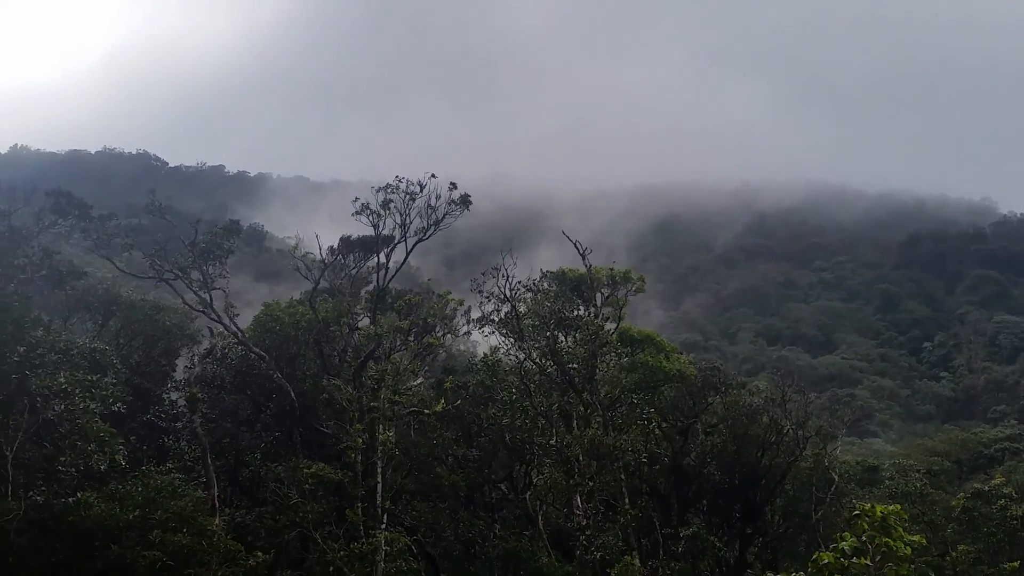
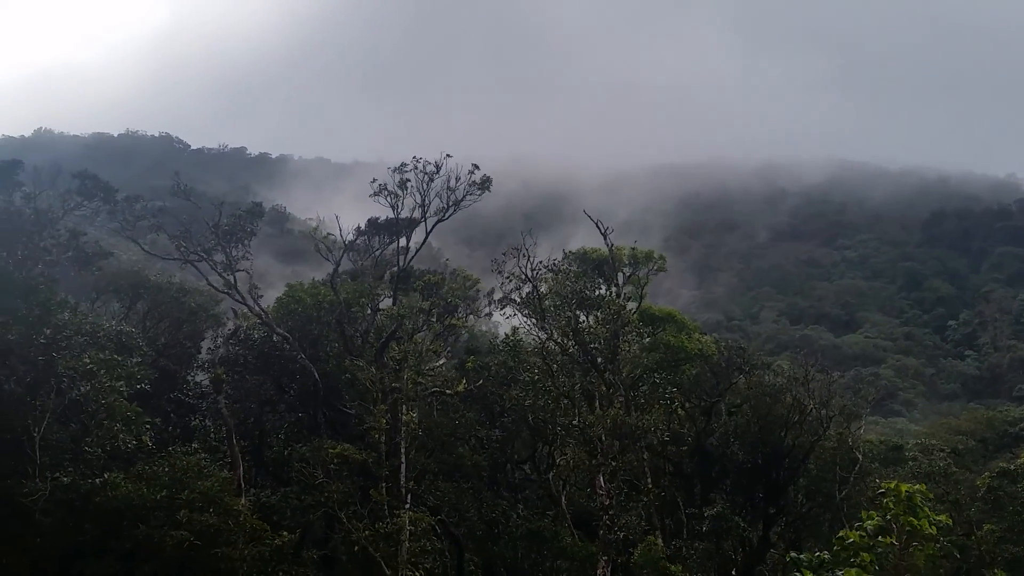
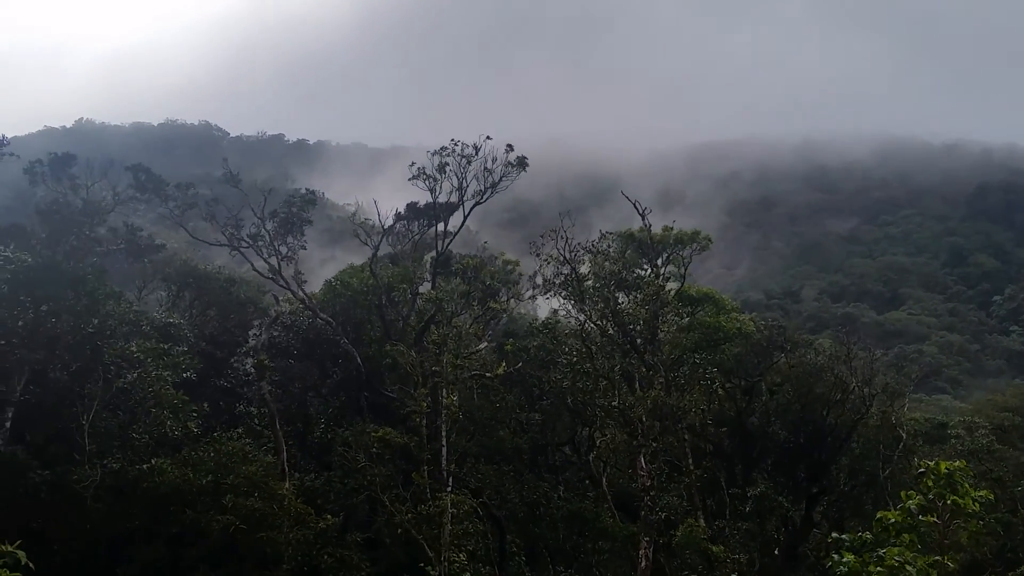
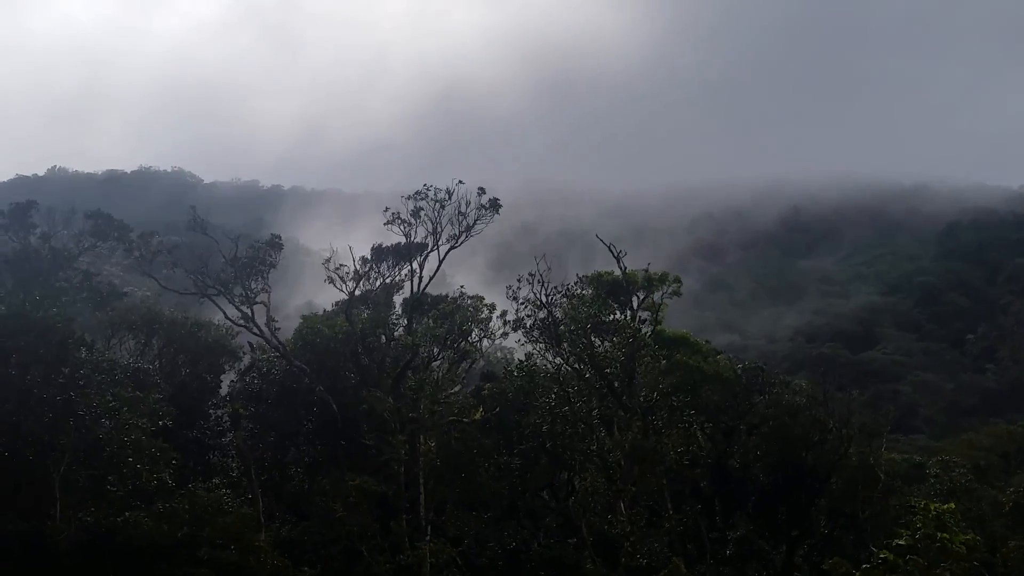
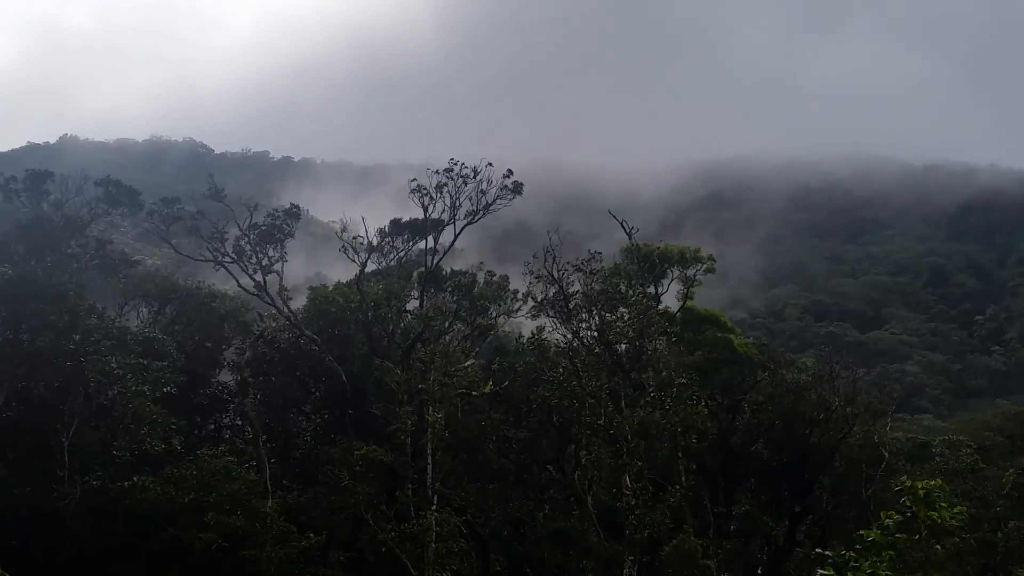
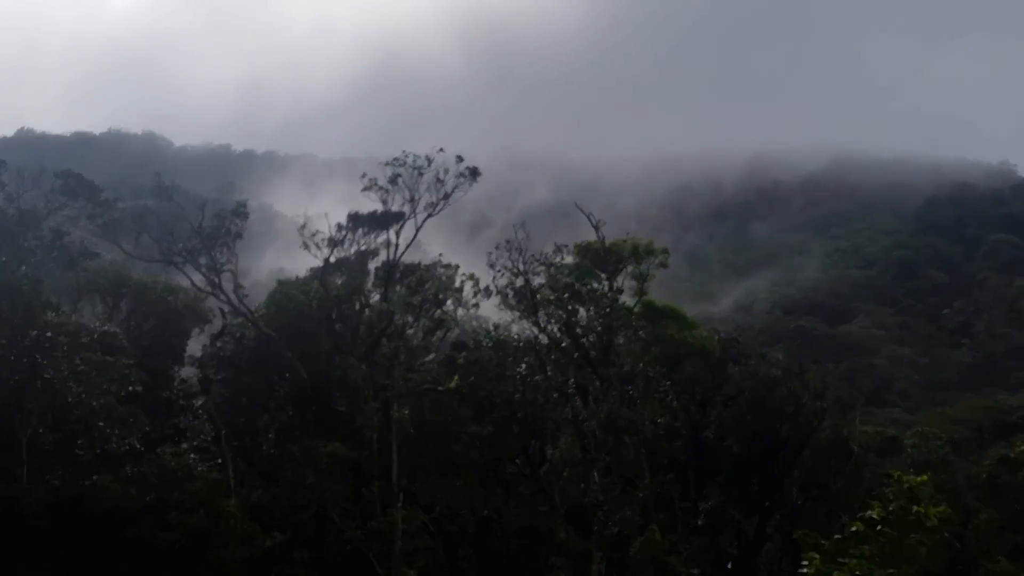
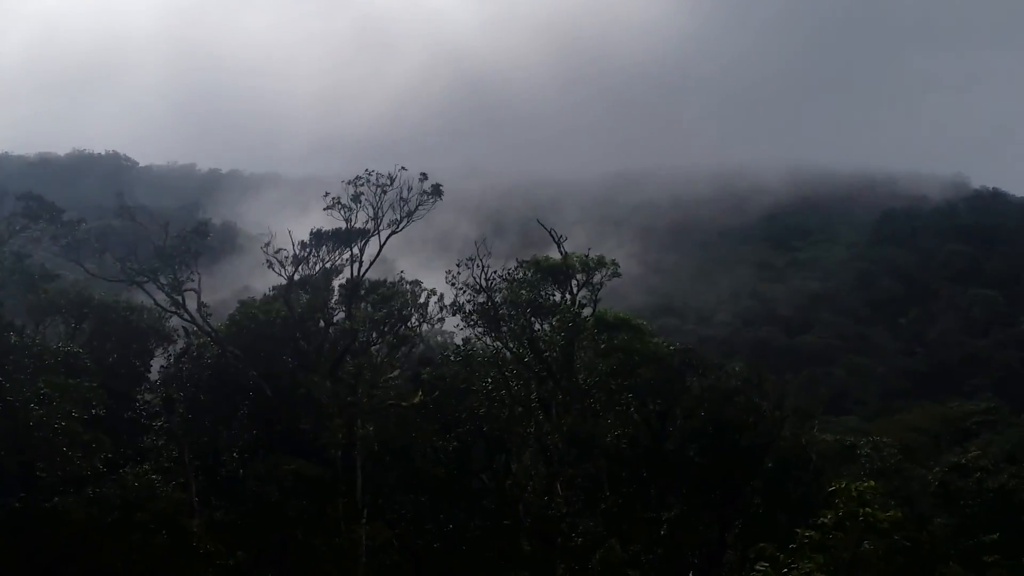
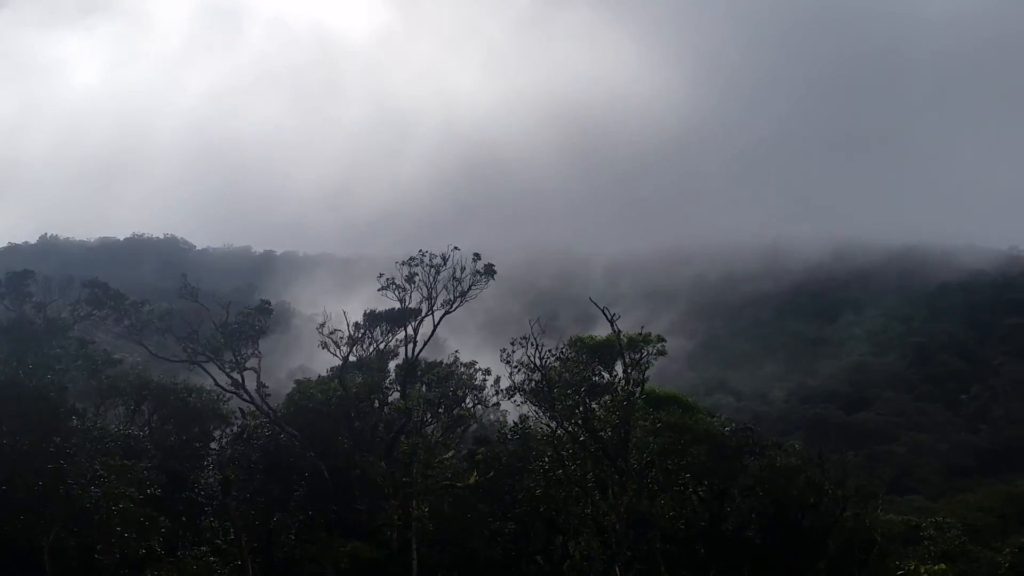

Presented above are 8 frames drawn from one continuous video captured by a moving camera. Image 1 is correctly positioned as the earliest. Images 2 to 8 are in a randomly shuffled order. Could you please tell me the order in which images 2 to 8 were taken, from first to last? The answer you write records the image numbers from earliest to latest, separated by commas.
2, 3, 5, 6, 4, 8, 7
